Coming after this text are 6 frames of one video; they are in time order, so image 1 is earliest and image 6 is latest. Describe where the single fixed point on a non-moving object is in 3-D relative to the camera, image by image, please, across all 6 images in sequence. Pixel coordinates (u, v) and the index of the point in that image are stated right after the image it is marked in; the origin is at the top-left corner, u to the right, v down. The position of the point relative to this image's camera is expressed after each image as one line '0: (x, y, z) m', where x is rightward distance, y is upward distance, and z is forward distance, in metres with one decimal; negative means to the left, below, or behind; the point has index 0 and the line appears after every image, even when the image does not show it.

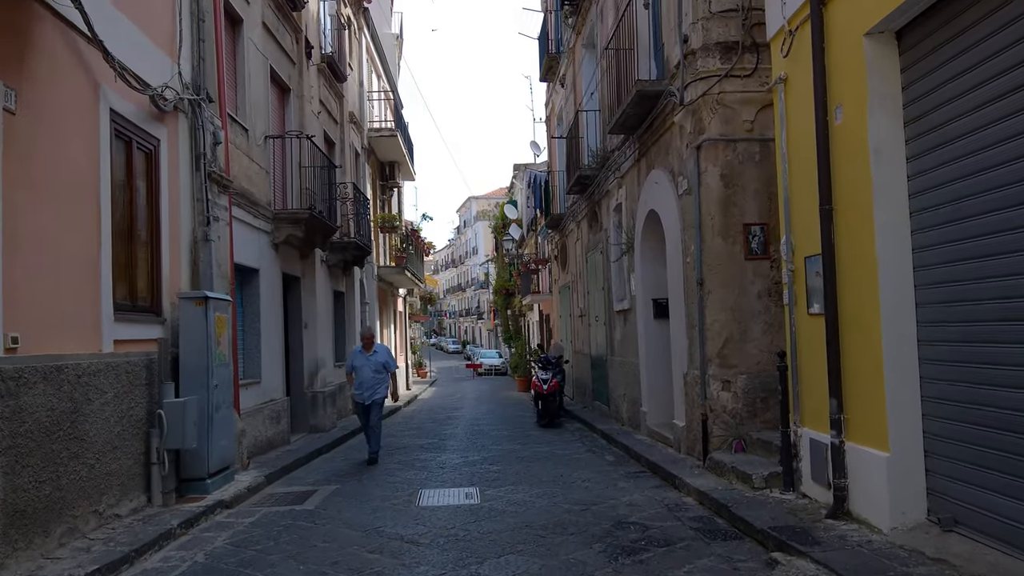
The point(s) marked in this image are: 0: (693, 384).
0: (+2.3, -1.2, +9.3) m
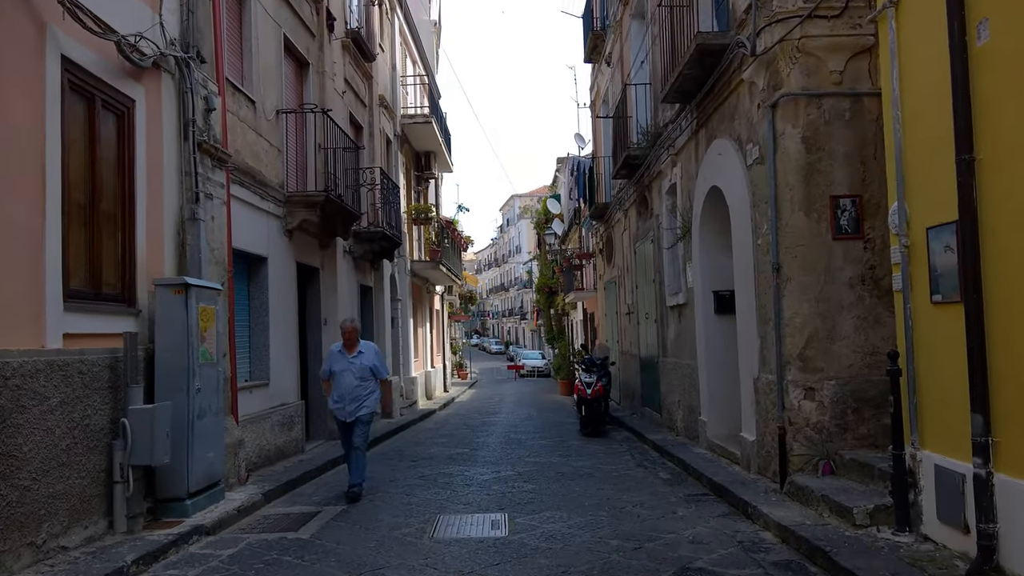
0: (+2.7, -1.1, +7.8) m
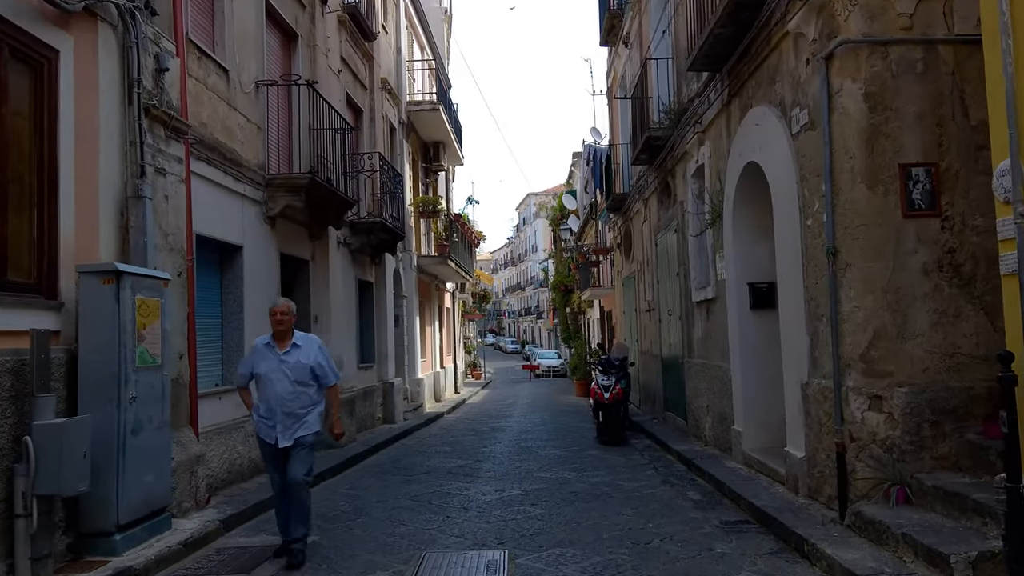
0: (+2.8, -1.0, +6.5) m
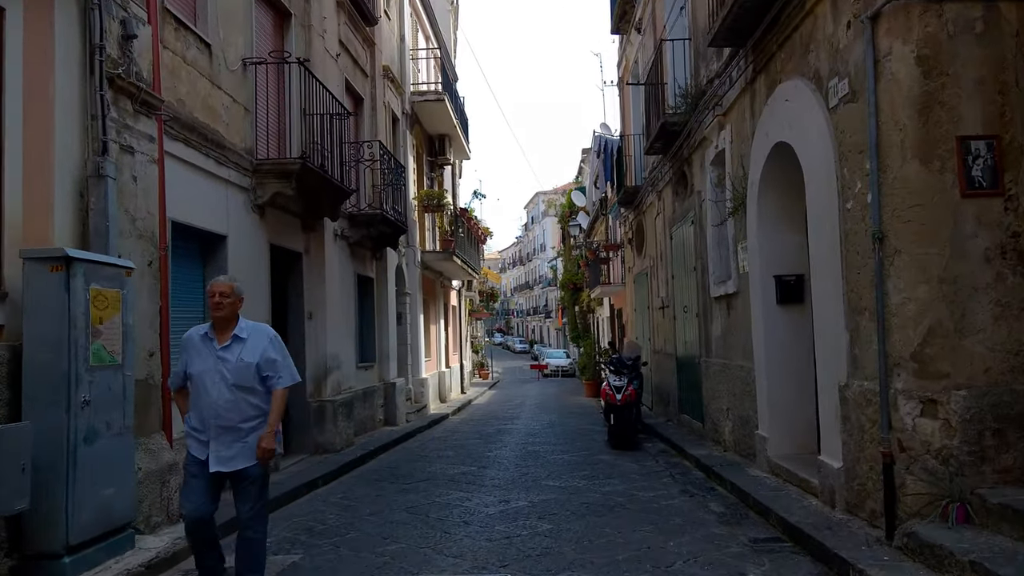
0: (+2.8, -0.9, +5.8) m
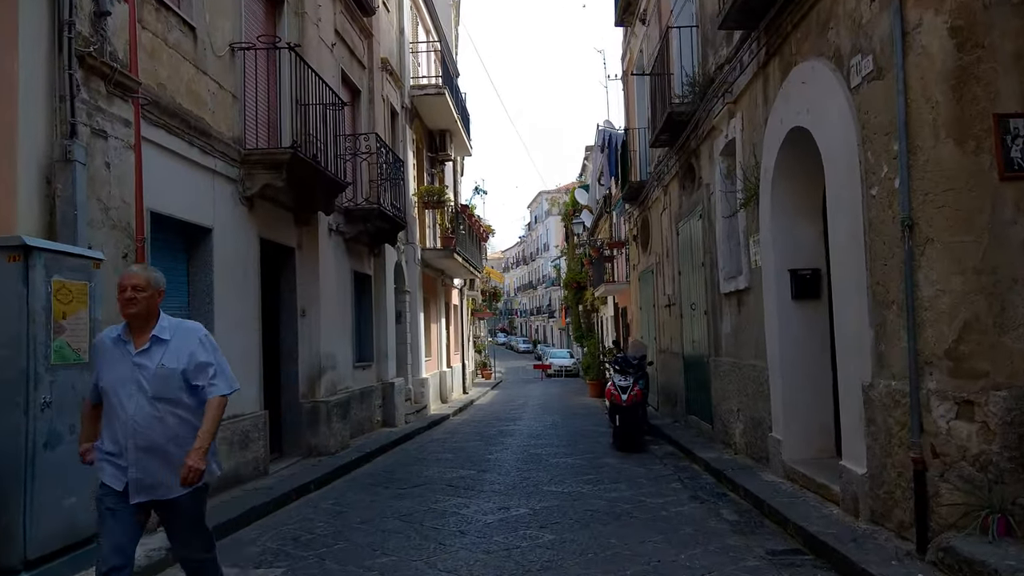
0: (+2.8, -0.9, +5.3) m
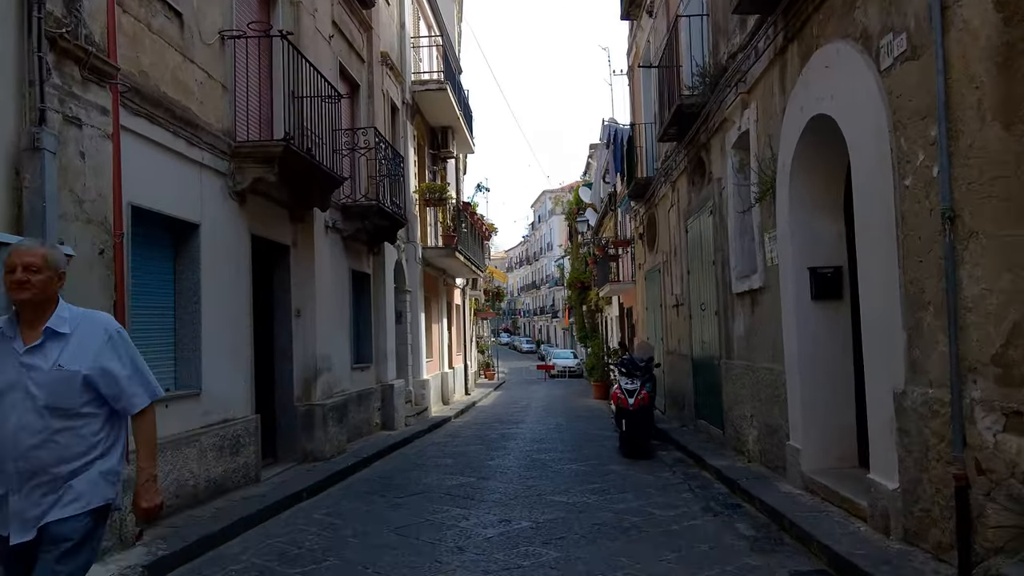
0: (+2.8, -0.9, +4.9) m
